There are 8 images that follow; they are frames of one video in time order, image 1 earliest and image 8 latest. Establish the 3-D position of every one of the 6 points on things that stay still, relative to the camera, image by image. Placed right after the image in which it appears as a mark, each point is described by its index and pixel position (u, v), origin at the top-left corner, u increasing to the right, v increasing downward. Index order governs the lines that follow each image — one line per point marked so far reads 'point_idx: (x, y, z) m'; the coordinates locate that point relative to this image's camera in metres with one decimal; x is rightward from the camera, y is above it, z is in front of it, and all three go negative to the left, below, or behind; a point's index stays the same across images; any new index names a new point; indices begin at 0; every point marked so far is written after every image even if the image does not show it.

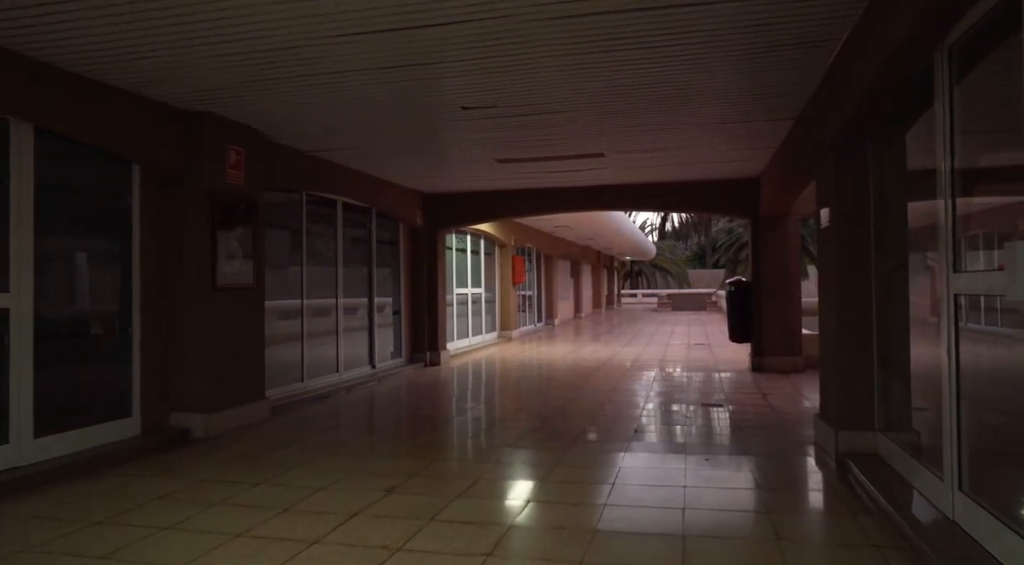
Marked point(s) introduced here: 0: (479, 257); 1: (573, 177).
0: (-0.7, +0.5, +13.4) m
1: (+0.8, +1.4, +9.0) m
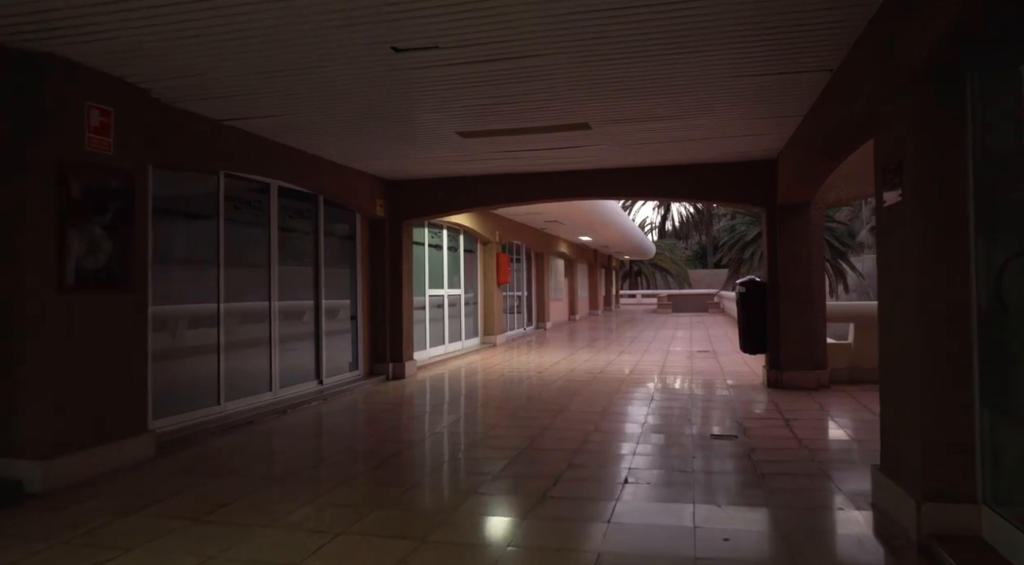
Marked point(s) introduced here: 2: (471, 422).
0: (-1.0, +0.5, +12.1) m
1: (+0.5, +1.4, +7.6) m
2: (-0.4, -1.4, +7.1) m
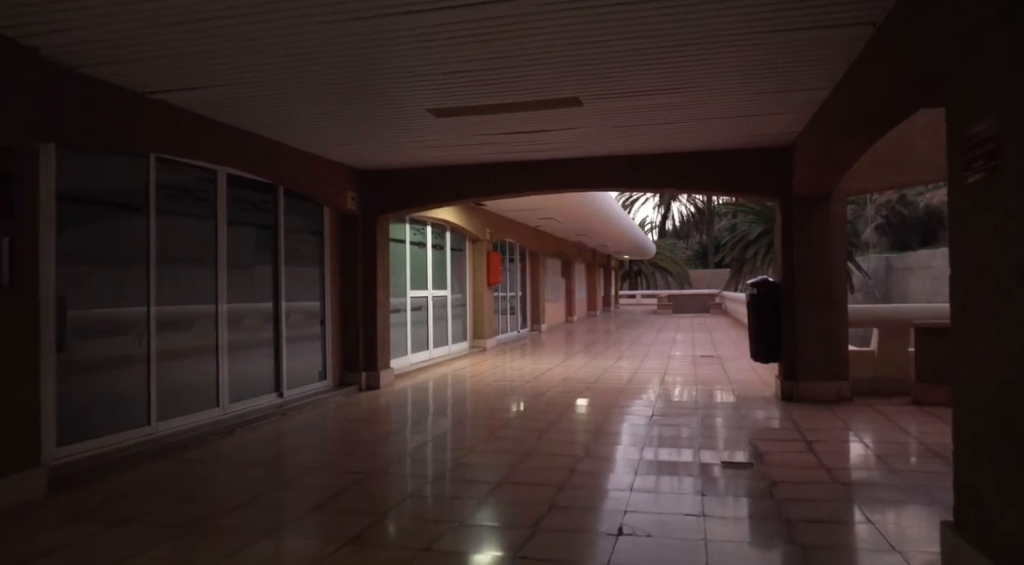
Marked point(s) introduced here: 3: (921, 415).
0: (-1.2, +0.5, +11.3) m
1: (+0.3, +1.4, +6.8) m
2: (-0.6, -1.4, +6.3) m
3: (+3.8, -1.2, +6.2) m
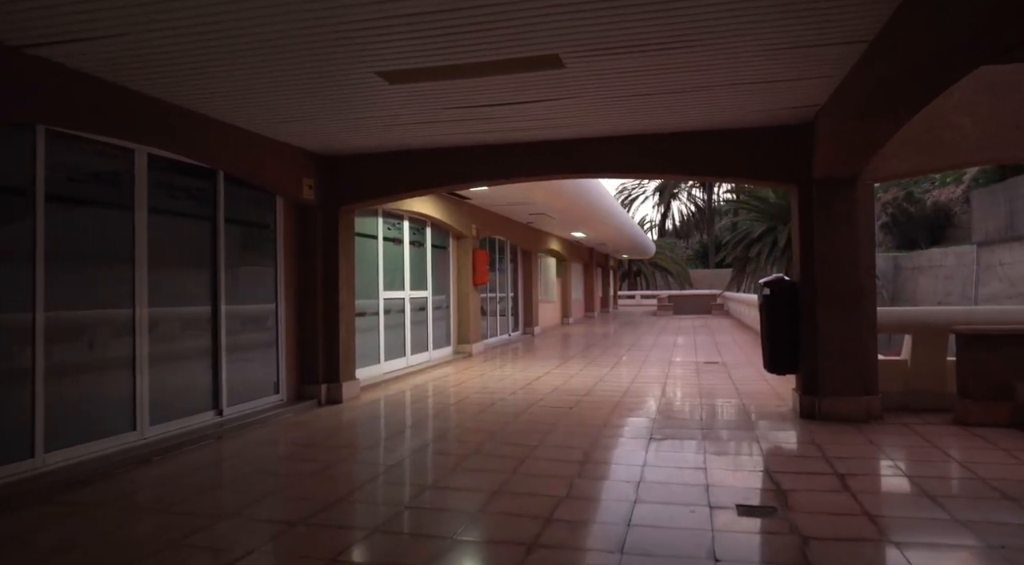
0: (-1.4, +0.5, +10.3) m
1: (+0.1, +1.4, +5.9) m
2: (-0.8, -1.4, +5.4) m
3: (+3.6, -1.2, +5.3) m
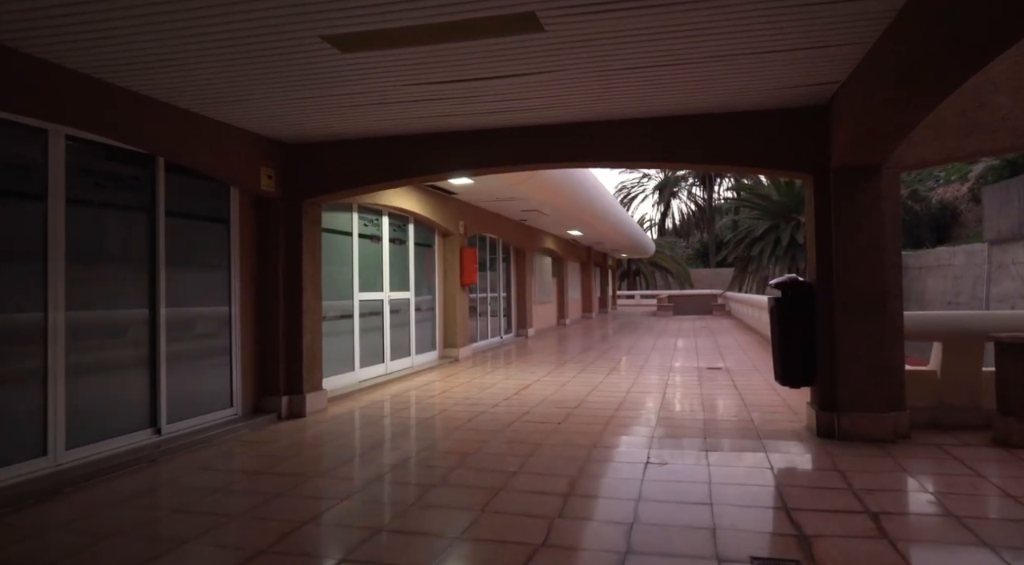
0: (-1.5, +0.5, +9.7) m
1: (0.0, +1.4, +5.2) m
2: (-1.0, -1.4, +4.7) m
3: (+3.4, -1.2, +4.6) m
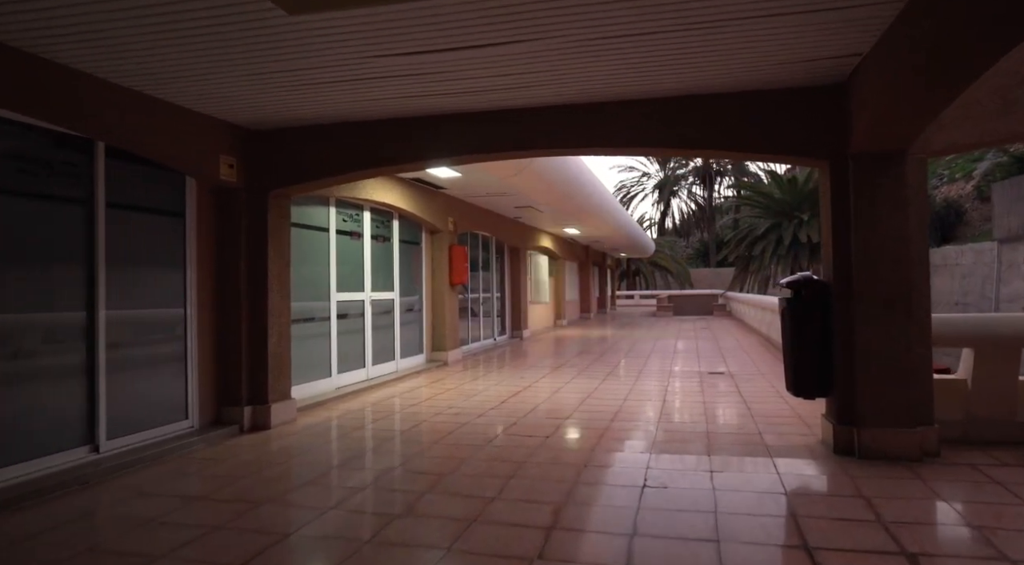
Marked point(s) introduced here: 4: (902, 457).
0: (-1.7, +0.5, +9.1) m
1: (-0.2, +1.4, +4.7) m
2: (-1.1, -1.4, +4.2) m
3: (+3.3, -1.2, +4.0) m
4: (+2.6, -1.2, +4.5) m
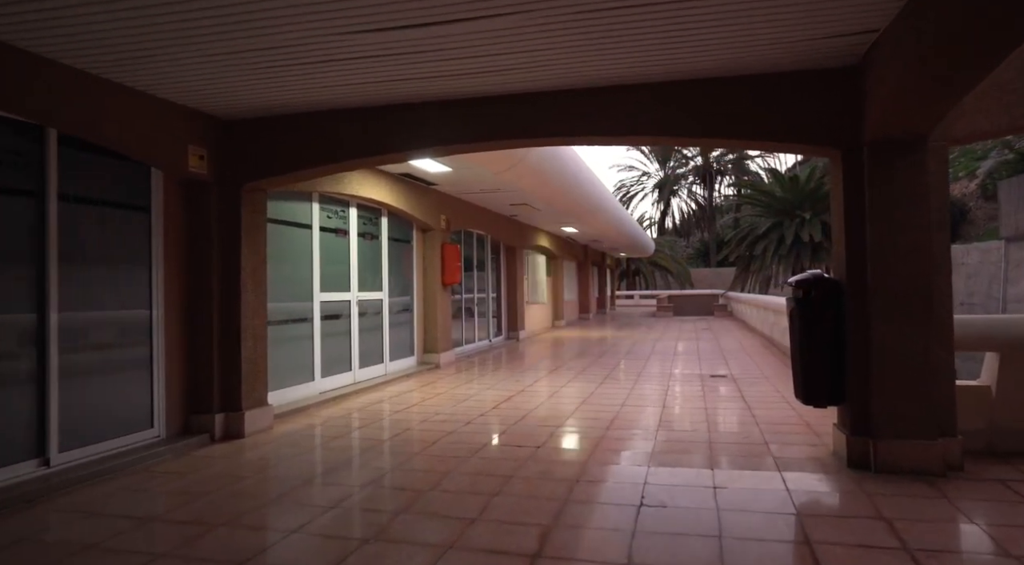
0: (-1.8, +0.5, +8.8) m
1: (-0.2, +1.4, +4.4) m
2: (-1.2, -1.4, +3.8) m
3: (+3.2, -1.2, +3.7) m
4: (+2.5, -1.2, +4.1) m
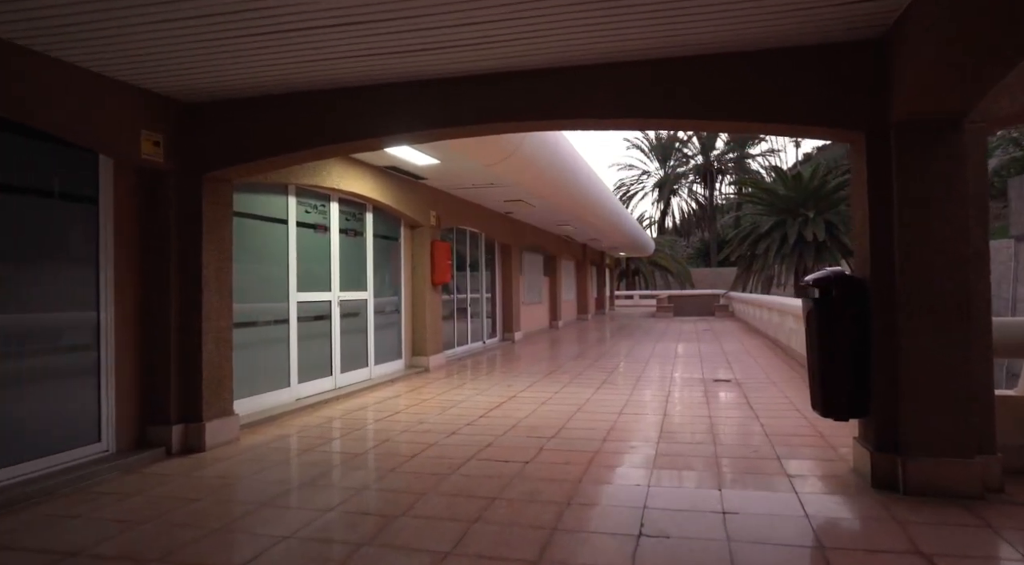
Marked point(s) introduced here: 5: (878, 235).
0: (-1.9, +0.5, +8.3) m
1: (-0.3, +1.4, +3.9) m
2: (-1.3, -1.4, +3.3) m
3: (+3.1, -1.2, +3.2) m
4: (+2.4, -1.1, +3.7) m
5: (+2.1, +0.3, +3.9) m
